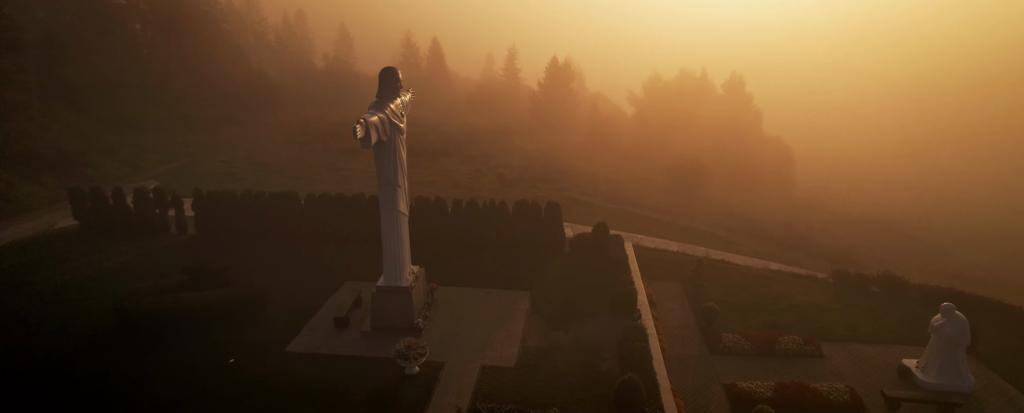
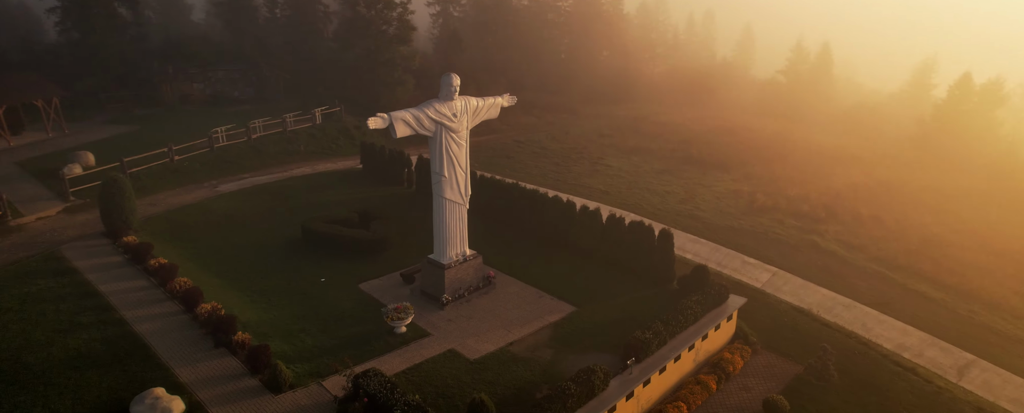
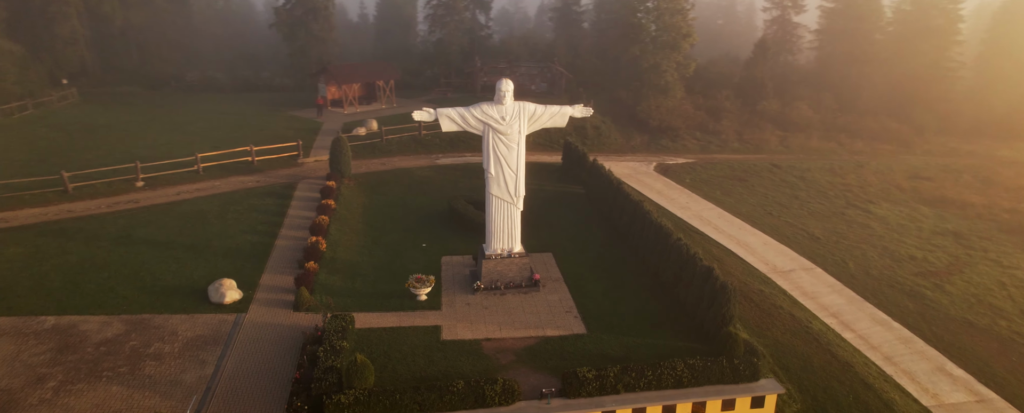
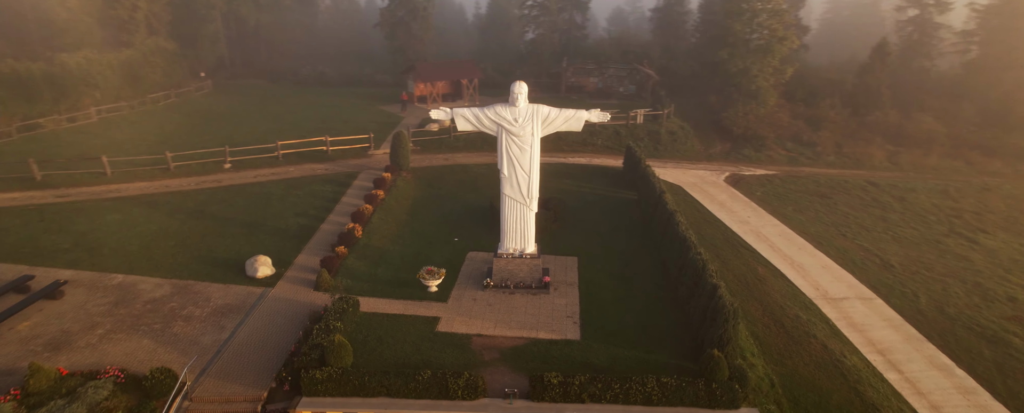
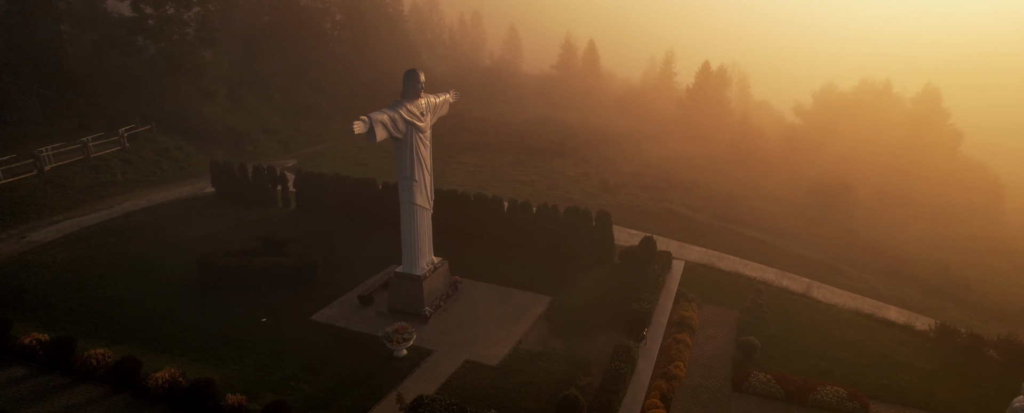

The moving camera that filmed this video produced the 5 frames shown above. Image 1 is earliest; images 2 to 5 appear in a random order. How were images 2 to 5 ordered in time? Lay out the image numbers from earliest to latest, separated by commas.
5, 2, 3, 4
